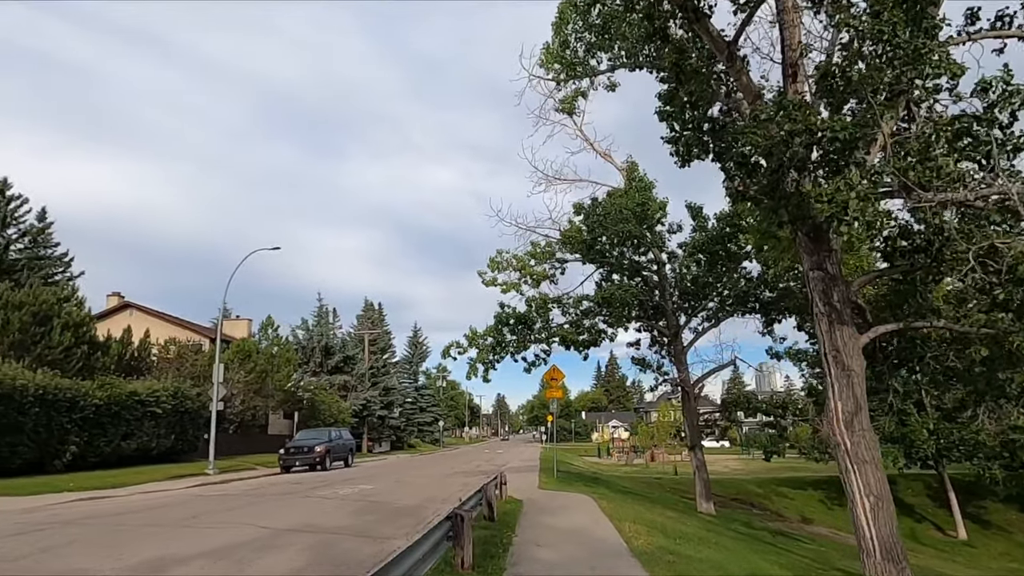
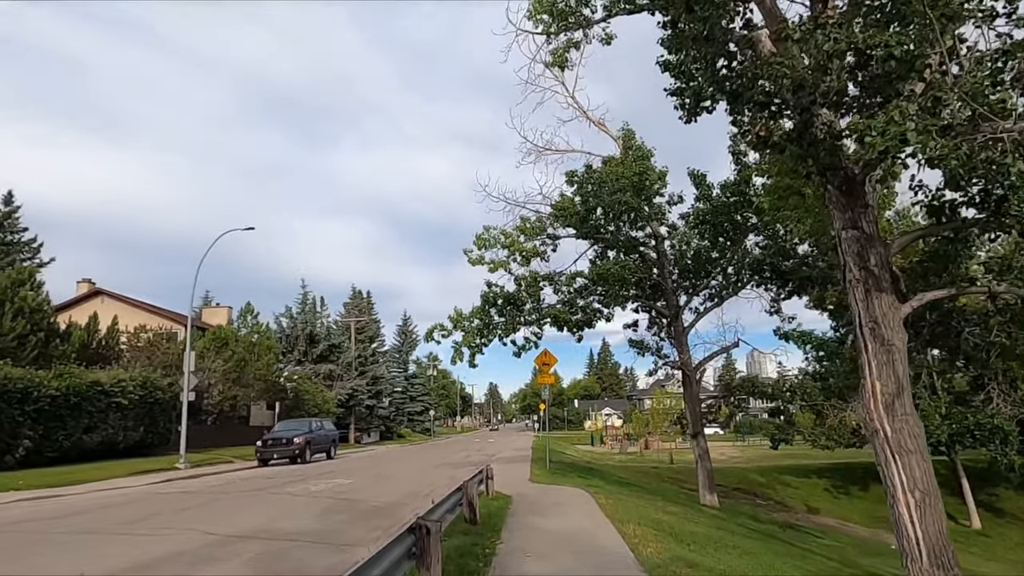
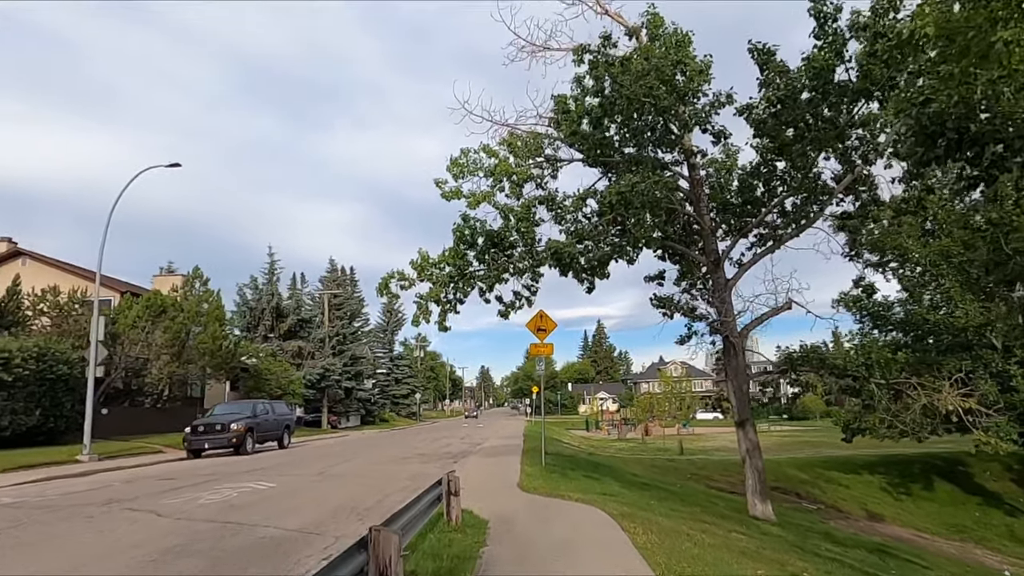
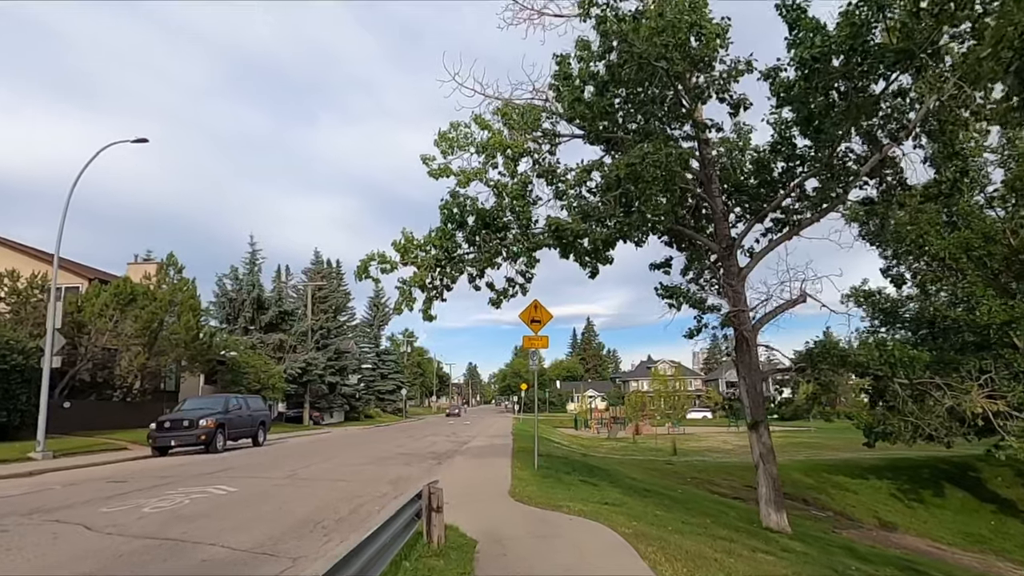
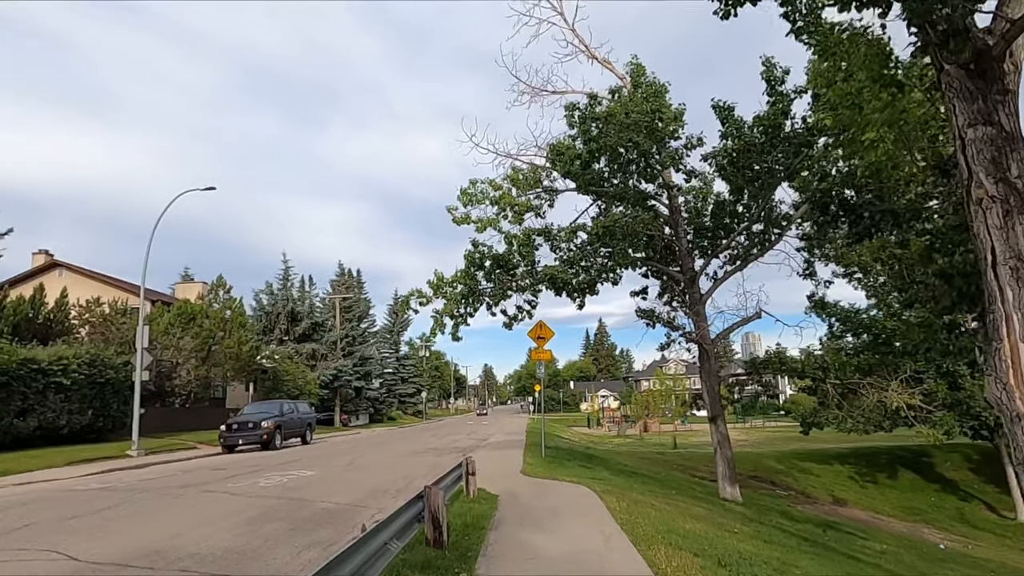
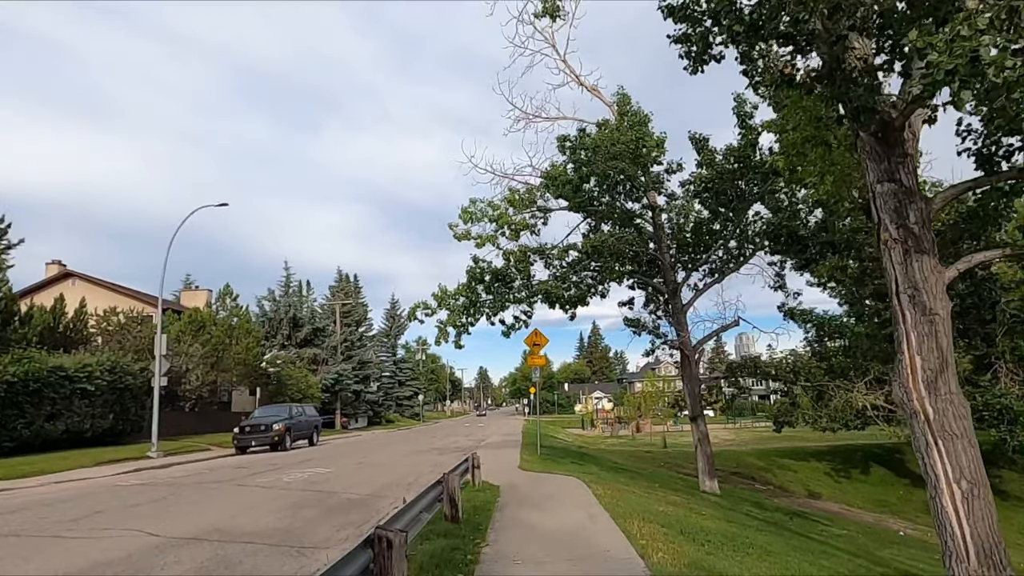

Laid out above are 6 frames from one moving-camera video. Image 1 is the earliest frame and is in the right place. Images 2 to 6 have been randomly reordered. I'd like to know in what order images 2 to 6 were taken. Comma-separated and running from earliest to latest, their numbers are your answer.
2, 6, 5, 3, 4
